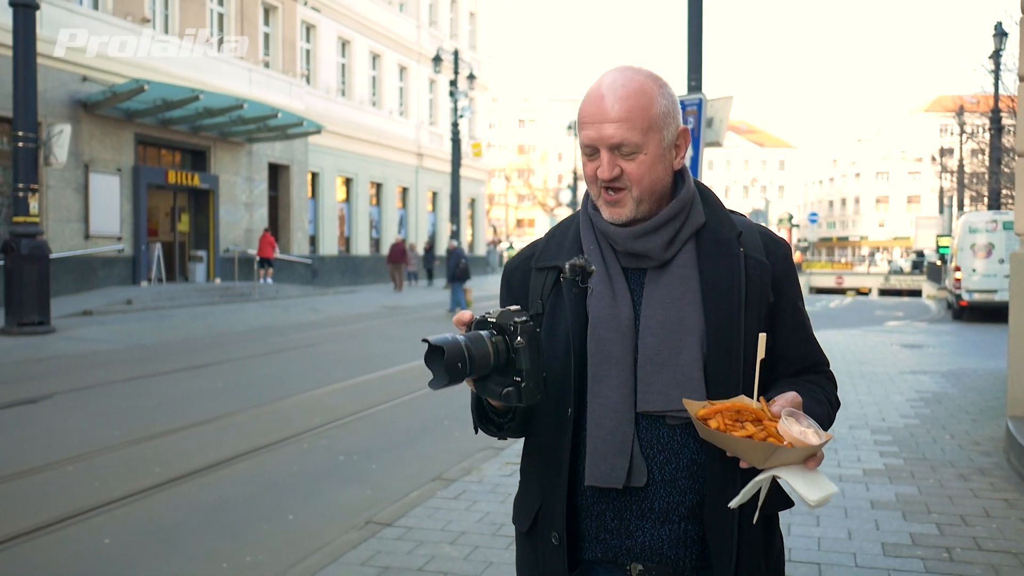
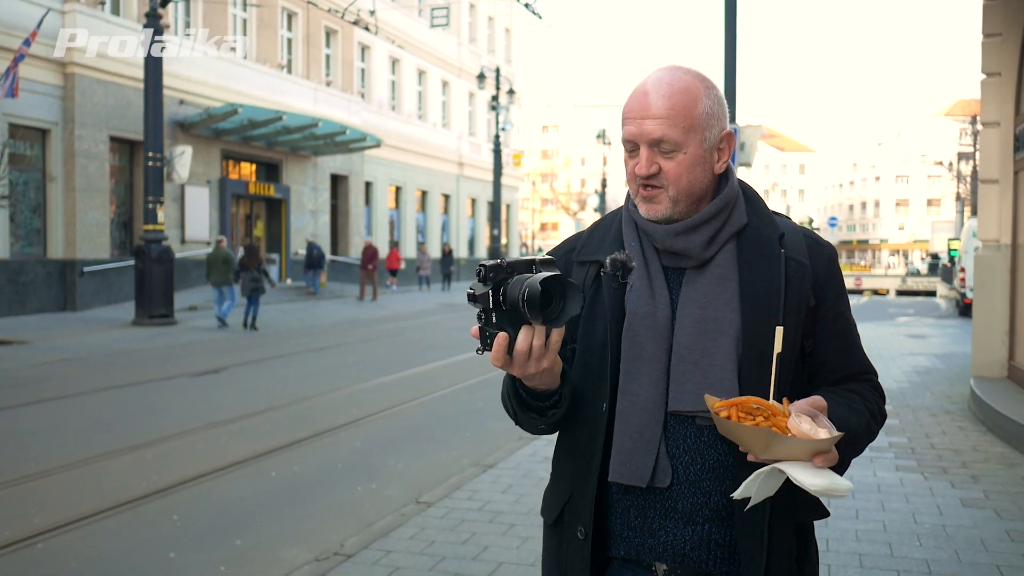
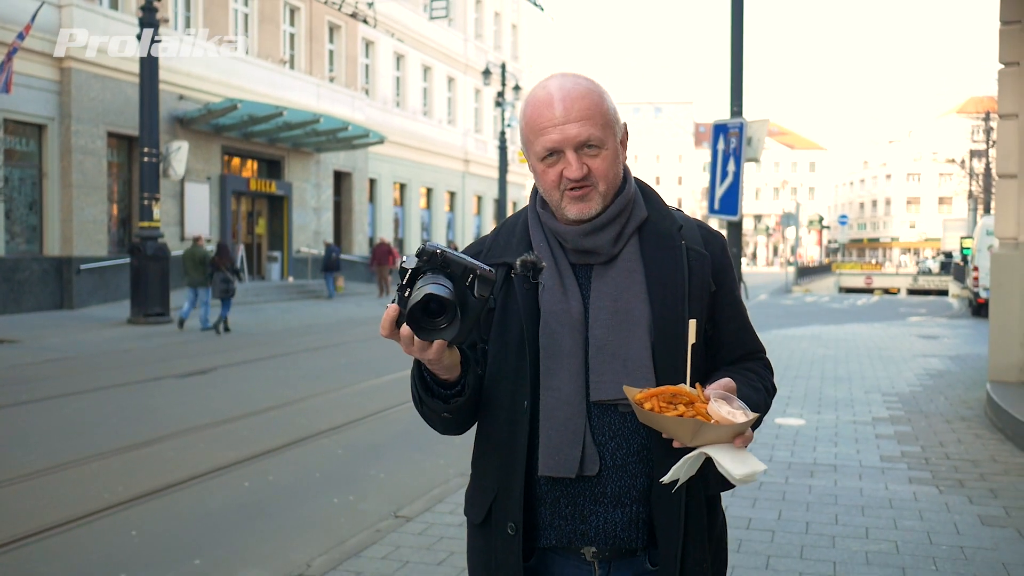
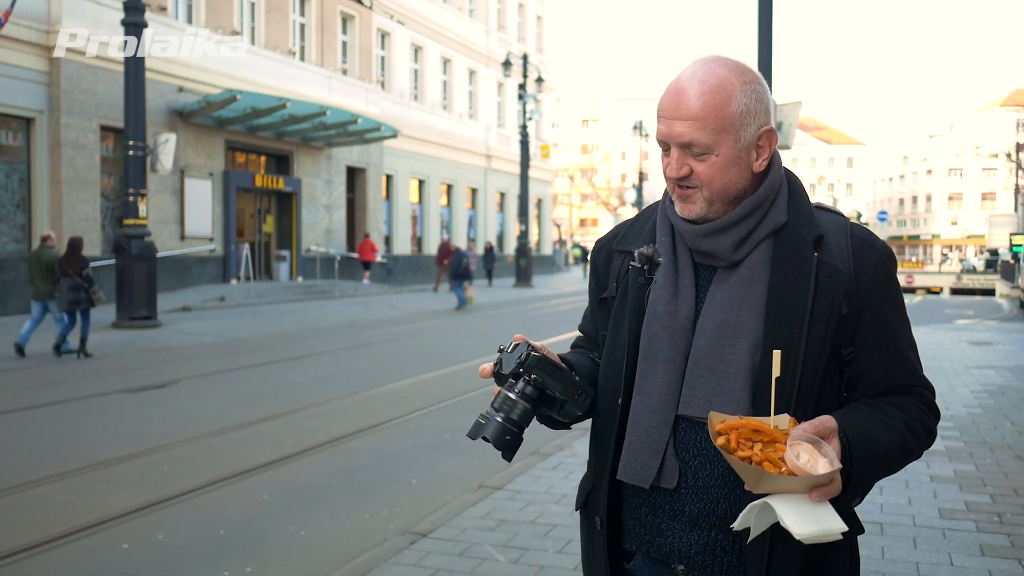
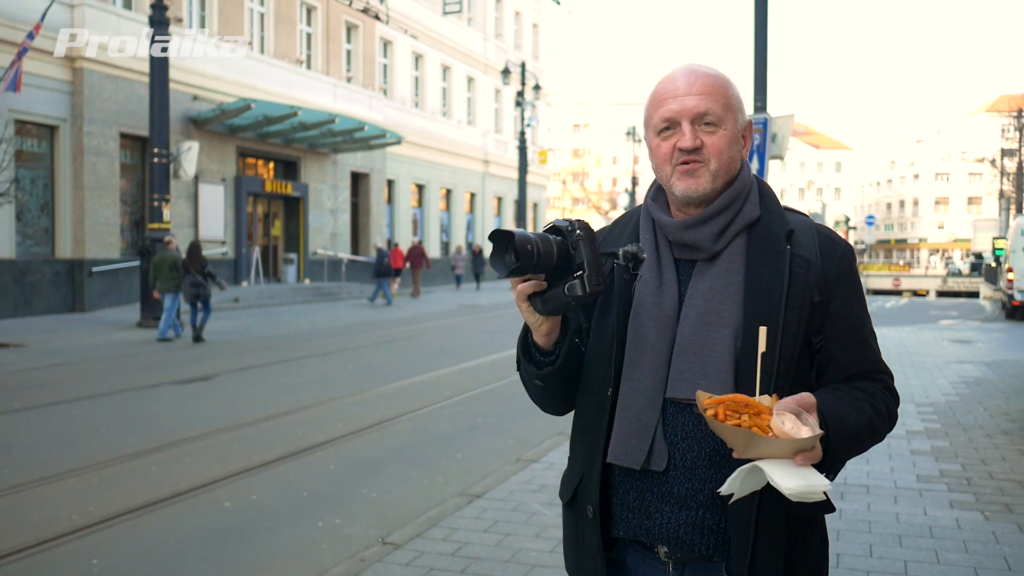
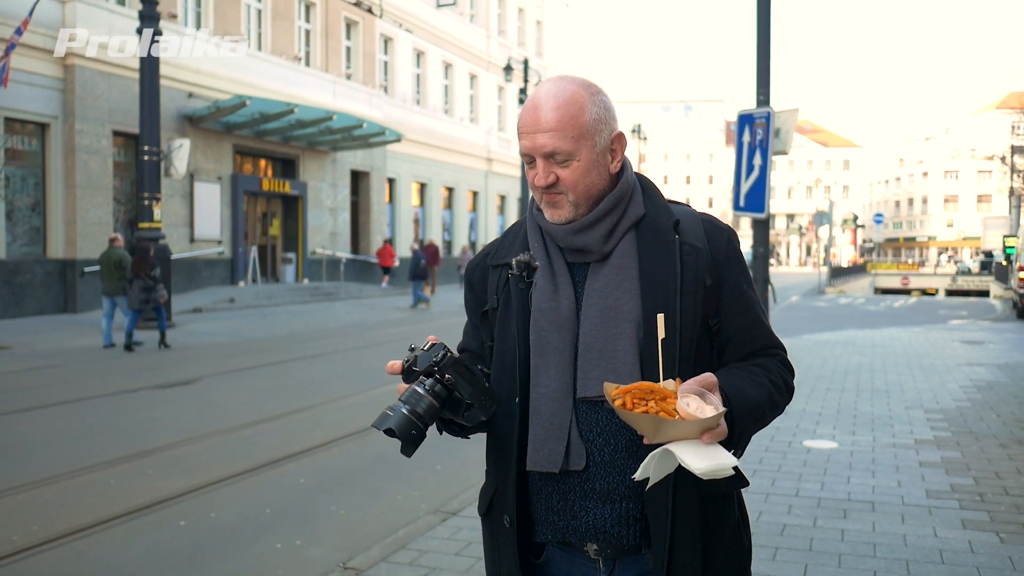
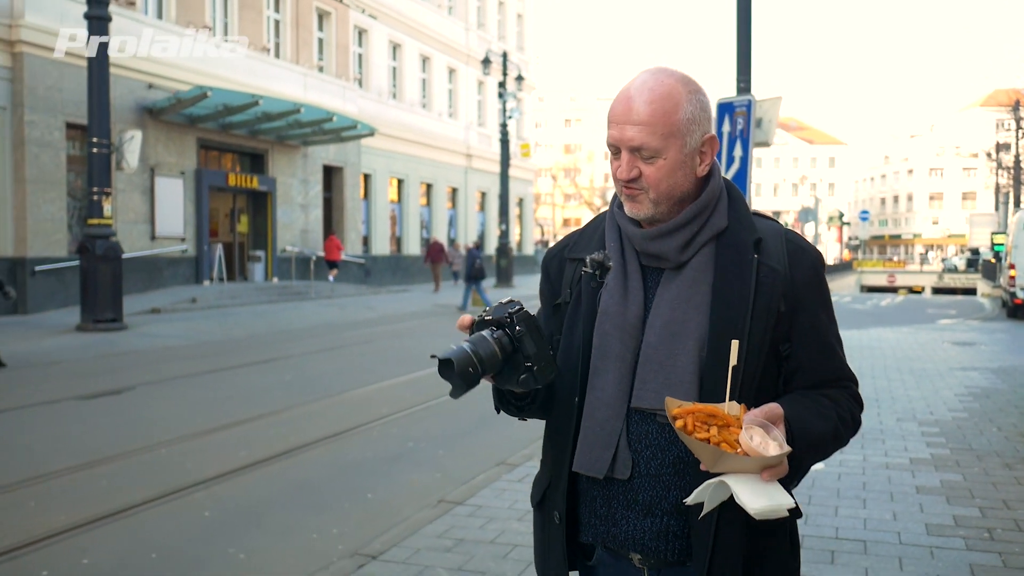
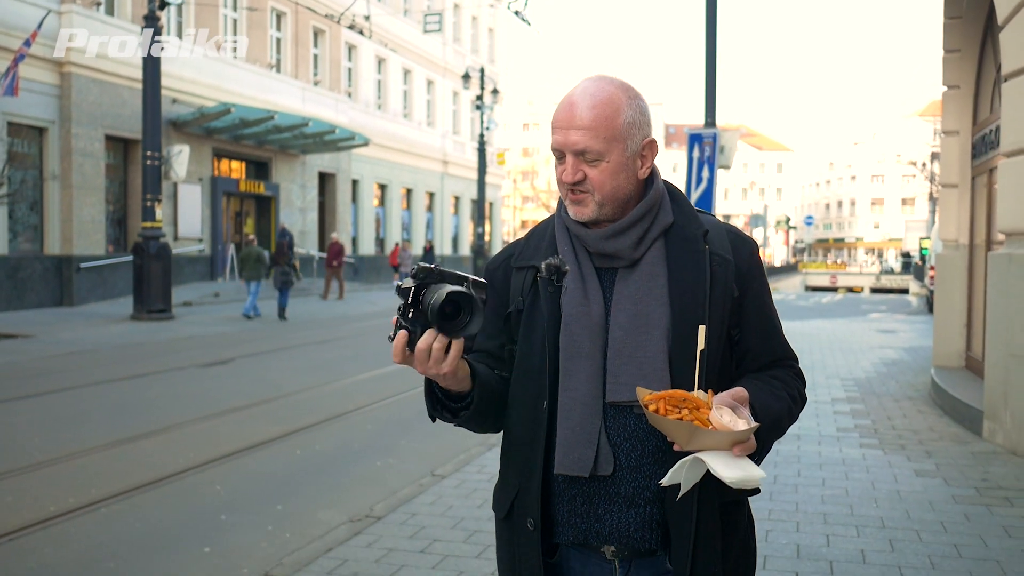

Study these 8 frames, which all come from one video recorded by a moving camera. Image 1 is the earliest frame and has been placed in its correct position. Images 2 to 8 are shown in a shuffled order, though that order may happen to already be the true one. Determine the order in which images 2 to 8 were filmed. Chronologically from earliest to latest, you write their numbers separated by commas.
7, 4, 6, 5, 3, 2, 8
